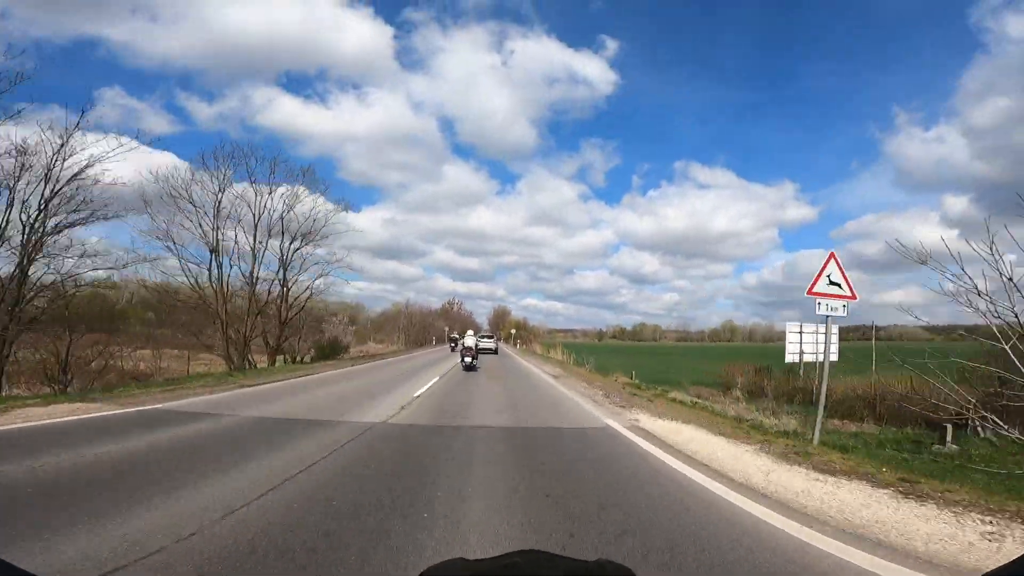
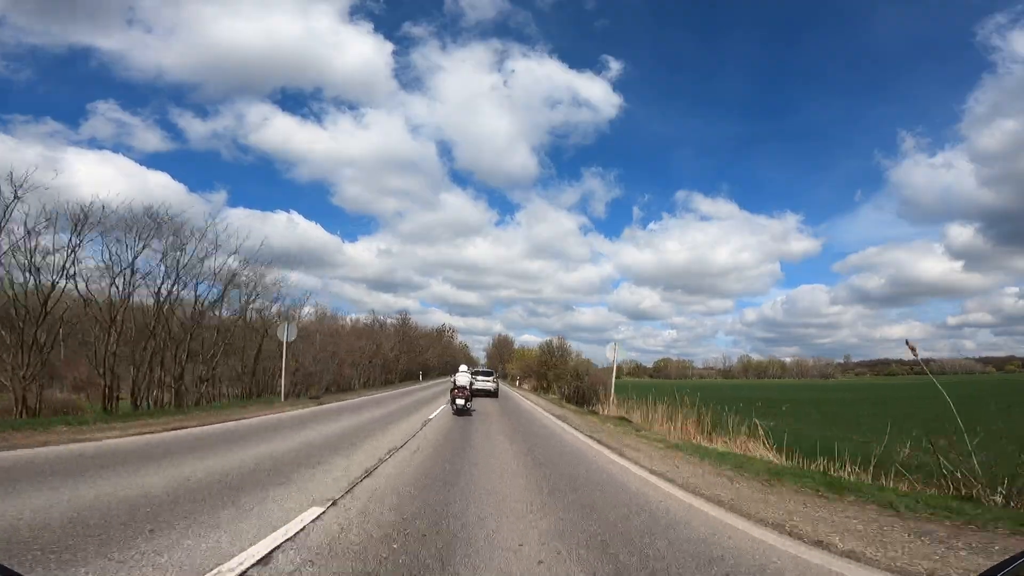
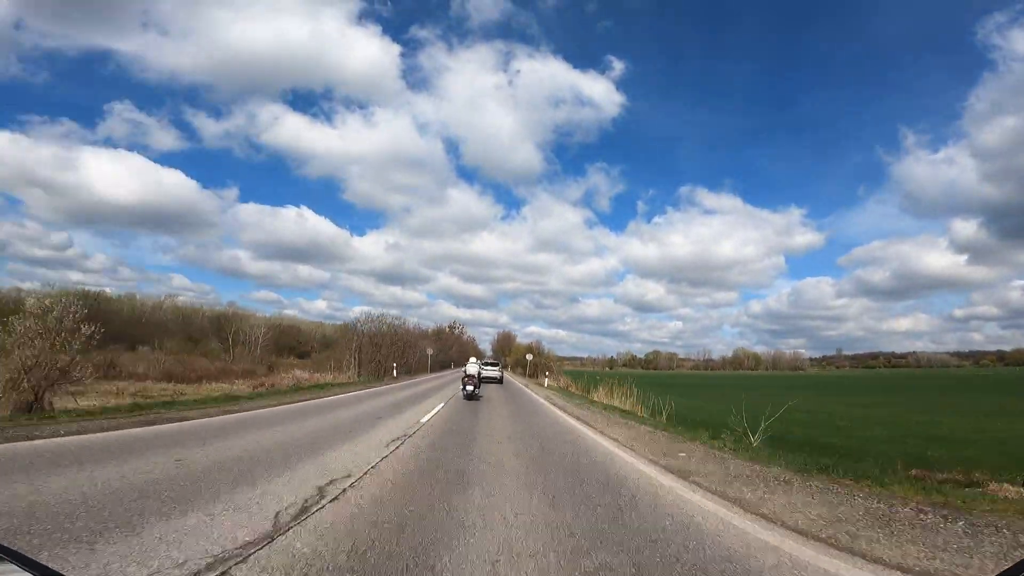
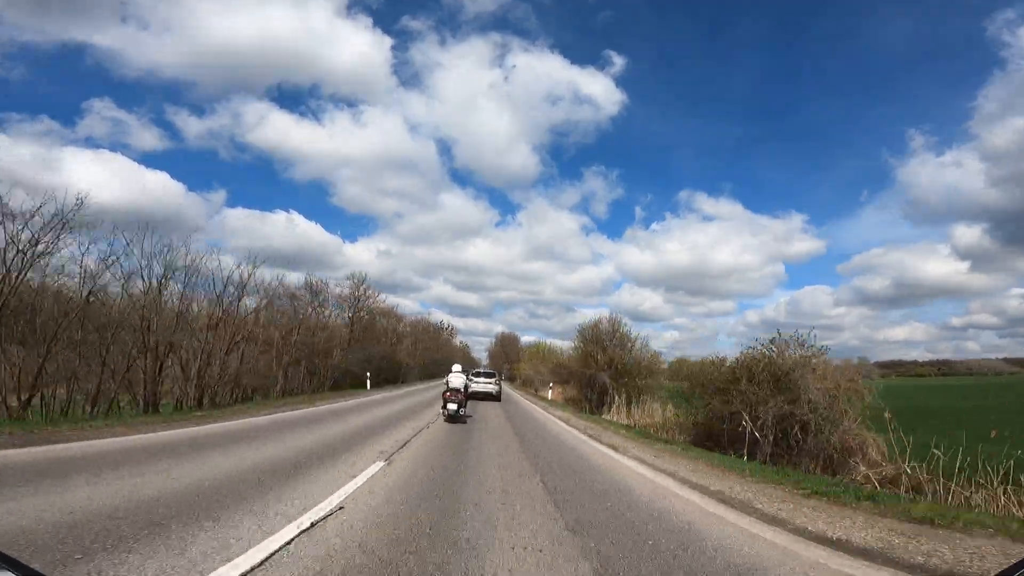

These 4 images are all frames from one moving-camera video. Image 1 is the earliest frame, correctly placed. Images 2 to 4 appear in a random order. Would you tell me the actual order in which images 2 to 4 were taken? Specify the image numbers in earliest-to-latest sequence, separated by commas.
3, 2, 4
